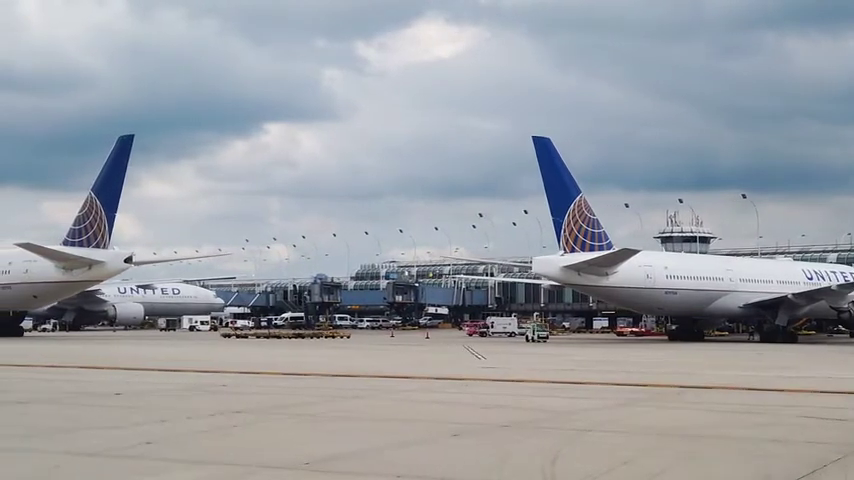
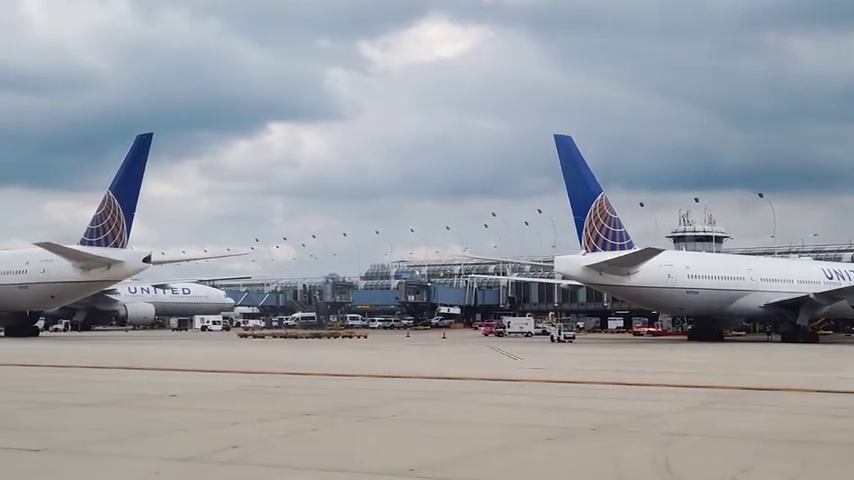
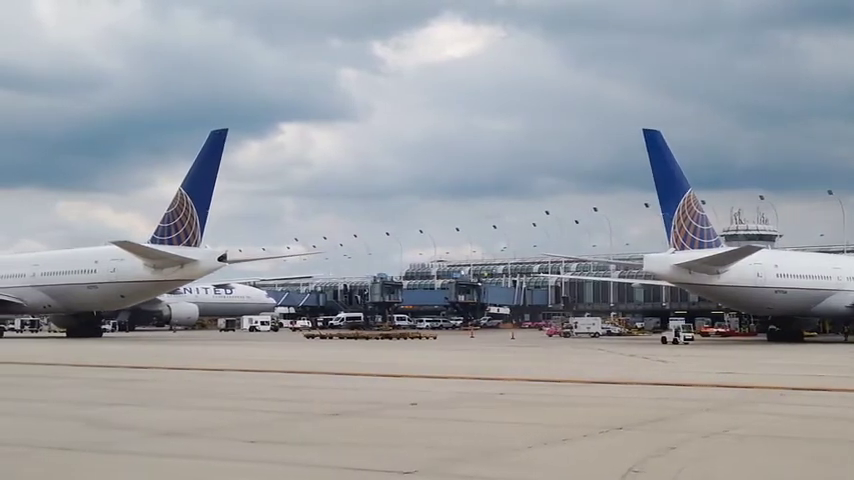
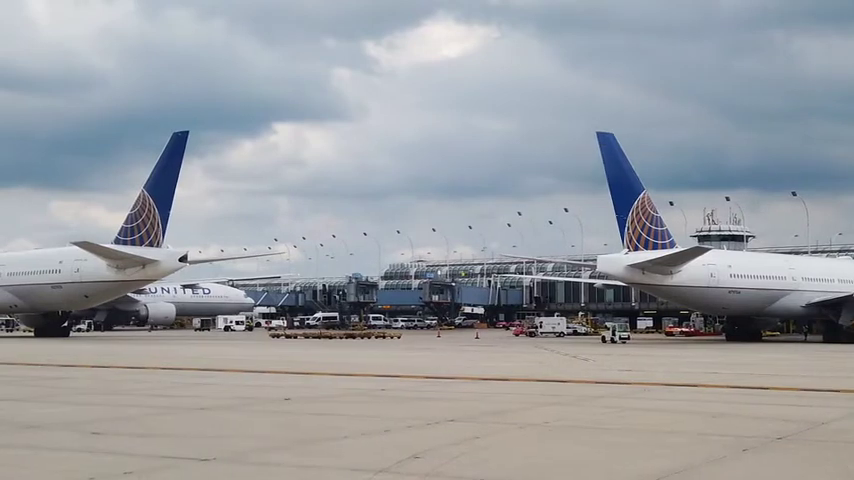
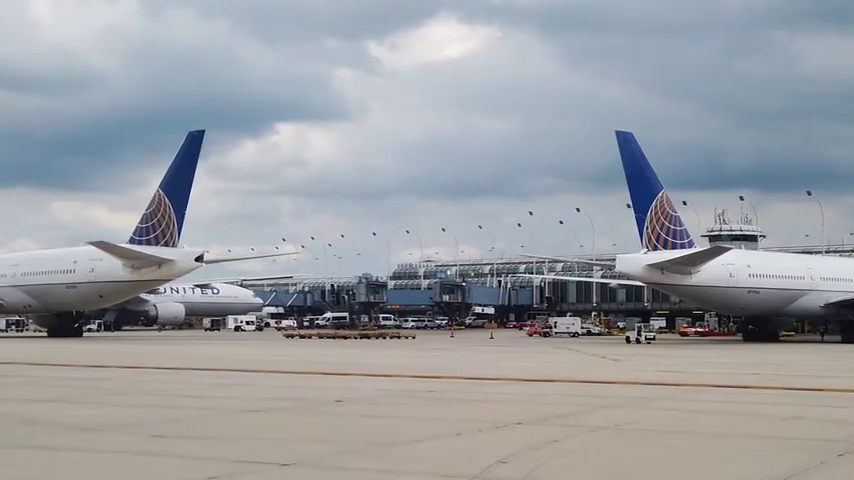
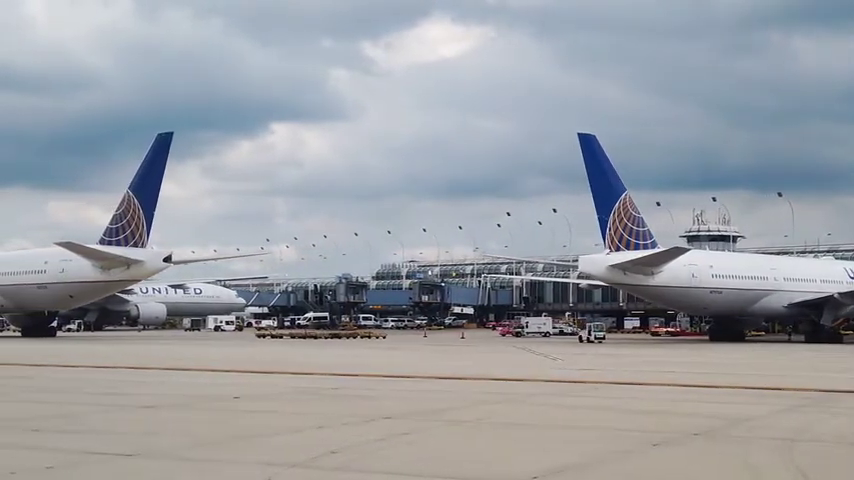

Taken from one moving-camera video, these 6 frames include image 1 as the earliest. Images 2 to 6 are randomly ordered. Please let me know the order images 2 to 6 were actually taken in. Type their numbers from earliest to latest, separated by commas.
2, 6, 4, 5, 3
